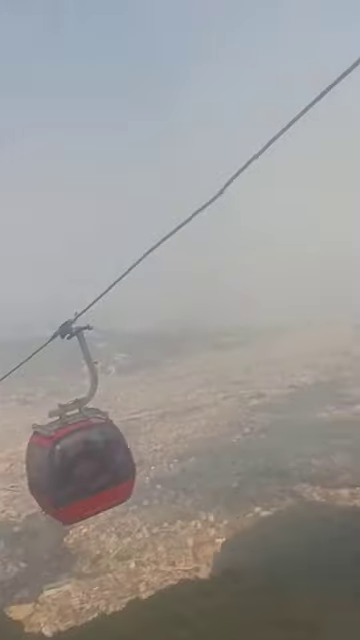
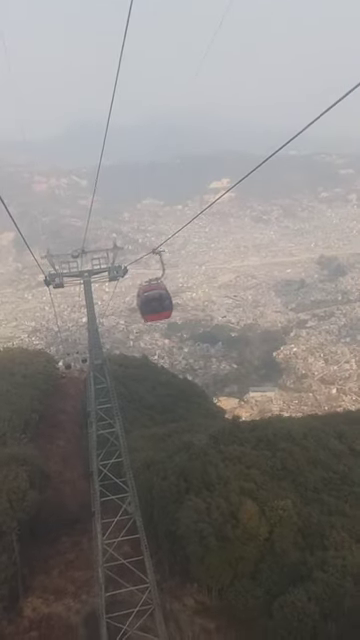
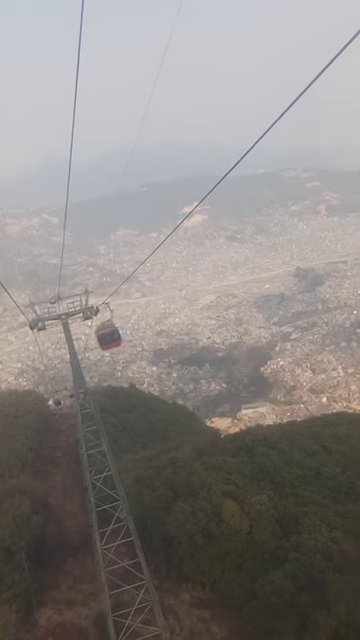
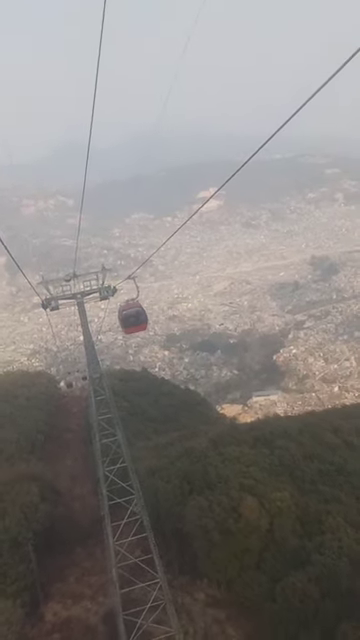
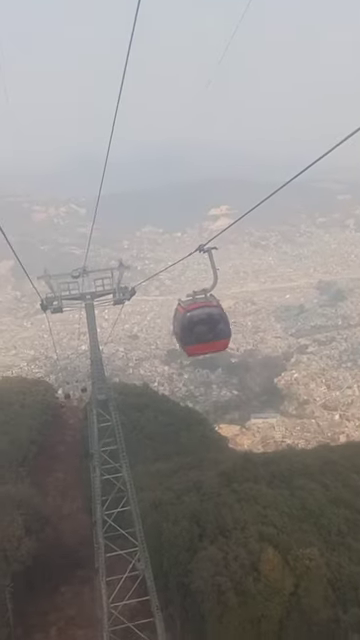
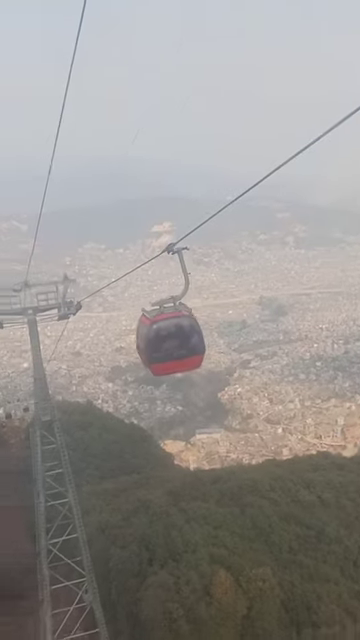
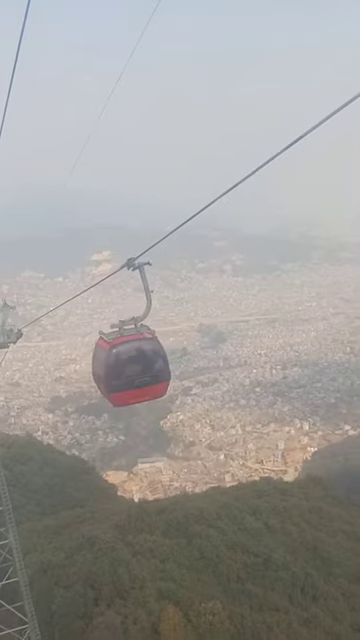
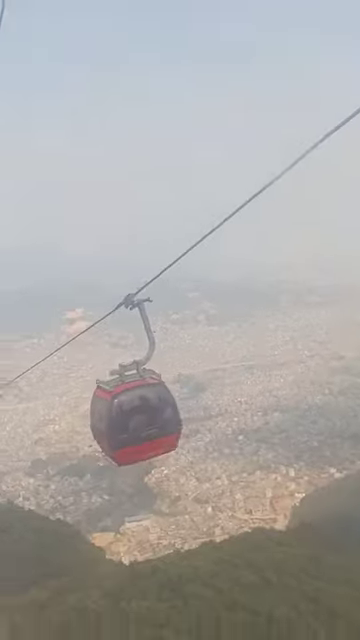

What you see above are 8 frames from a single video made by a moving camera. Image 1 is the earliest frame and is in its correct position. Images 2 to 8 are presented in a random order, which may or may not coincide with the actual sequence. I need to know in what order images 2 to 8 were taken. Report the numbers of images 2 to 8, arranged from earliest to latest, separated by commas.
8, 7, 6, 5, 2, 4, 3
